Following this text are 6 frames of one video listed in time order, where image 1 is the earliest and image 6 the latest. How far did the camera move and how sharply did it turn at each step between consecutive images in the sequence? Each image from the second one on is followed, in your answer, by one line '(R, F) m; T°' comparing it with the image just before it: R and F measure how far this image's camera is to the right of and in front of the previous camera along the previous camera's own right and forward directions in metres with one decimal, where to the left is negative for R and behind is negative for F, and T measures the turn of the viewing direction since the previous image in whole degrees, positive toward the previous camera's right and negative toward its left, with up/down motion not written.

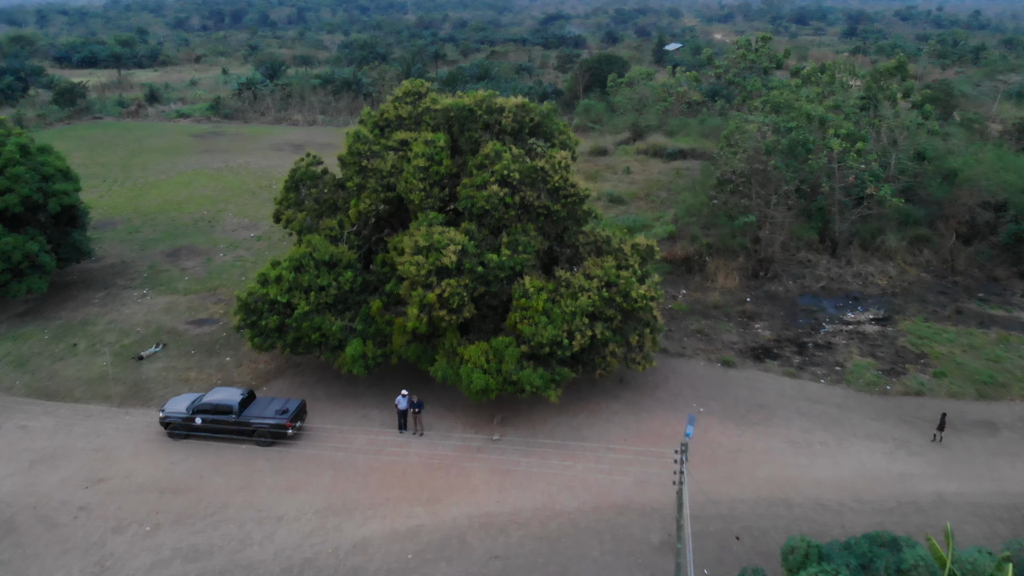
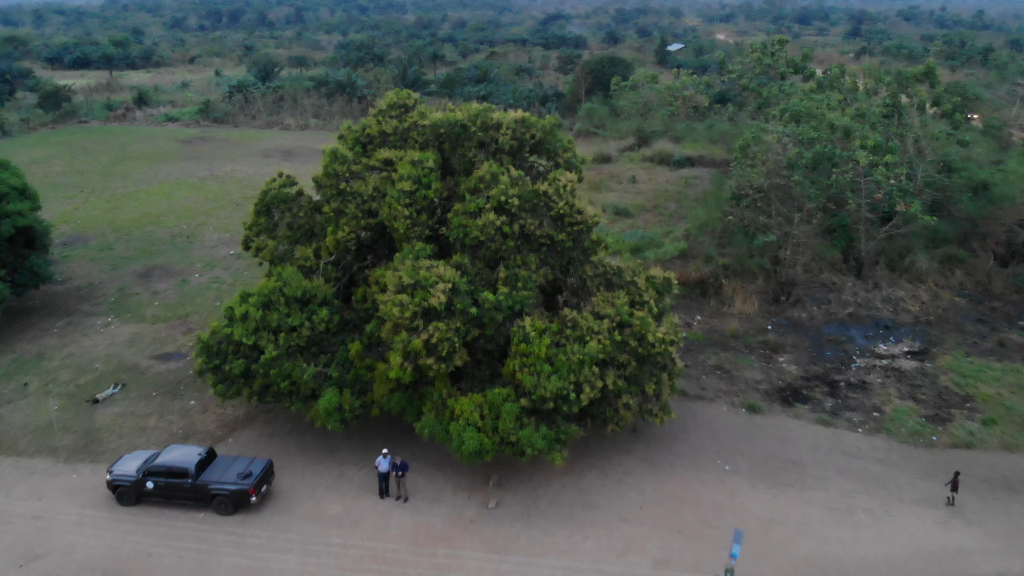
(0.0, +1.4) m; 0°
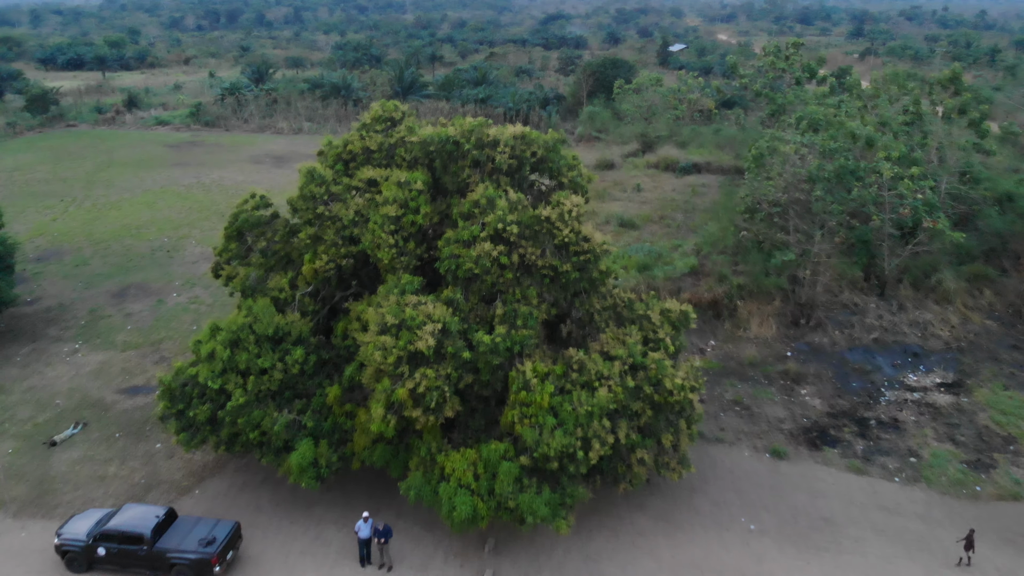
(0.0, +1.1) m; 0°
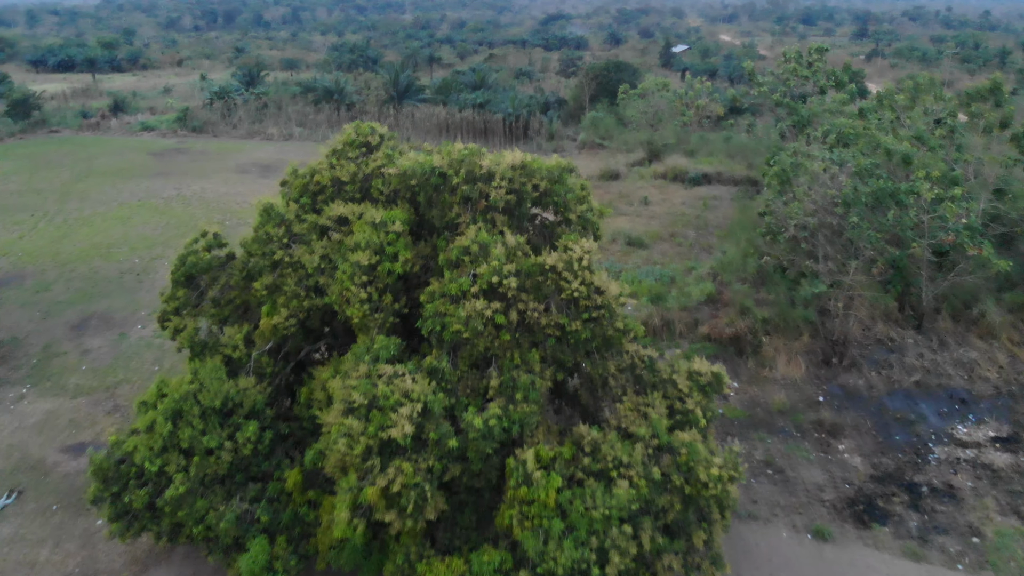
(0.0, +1.5) m; 0°
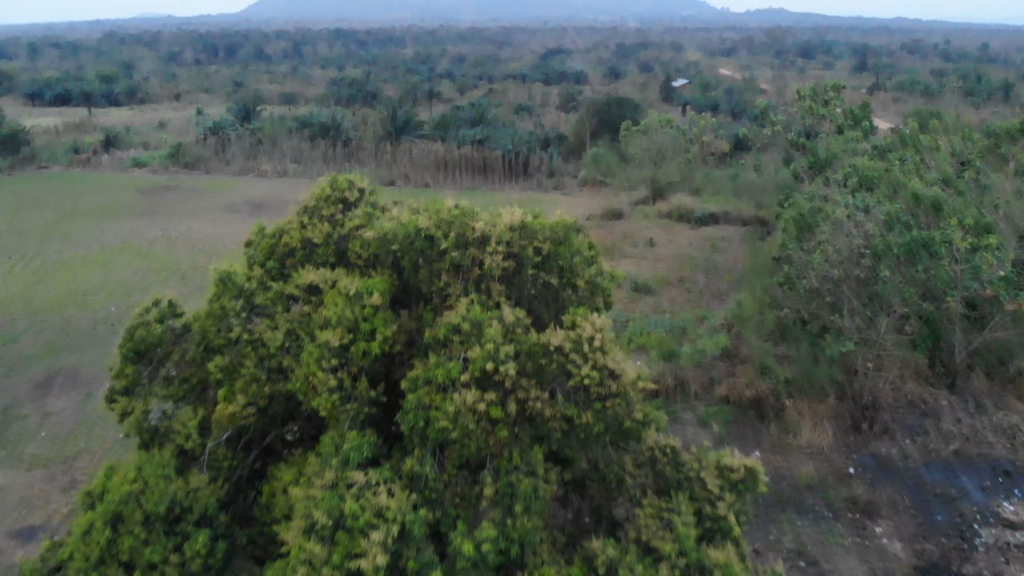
(0.0, +1.1) m; 0°
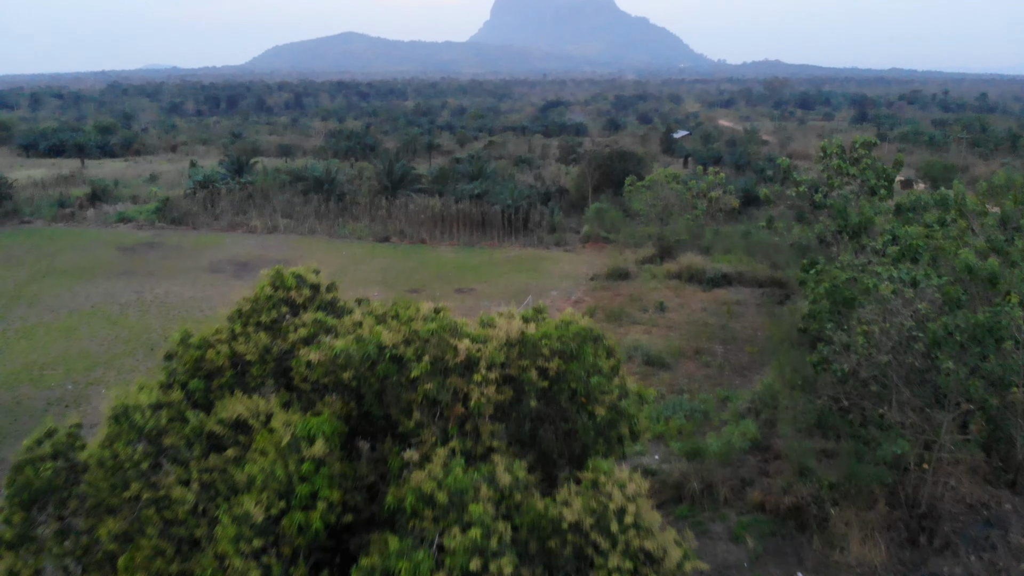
(0.0, +1.6) m; 0°
